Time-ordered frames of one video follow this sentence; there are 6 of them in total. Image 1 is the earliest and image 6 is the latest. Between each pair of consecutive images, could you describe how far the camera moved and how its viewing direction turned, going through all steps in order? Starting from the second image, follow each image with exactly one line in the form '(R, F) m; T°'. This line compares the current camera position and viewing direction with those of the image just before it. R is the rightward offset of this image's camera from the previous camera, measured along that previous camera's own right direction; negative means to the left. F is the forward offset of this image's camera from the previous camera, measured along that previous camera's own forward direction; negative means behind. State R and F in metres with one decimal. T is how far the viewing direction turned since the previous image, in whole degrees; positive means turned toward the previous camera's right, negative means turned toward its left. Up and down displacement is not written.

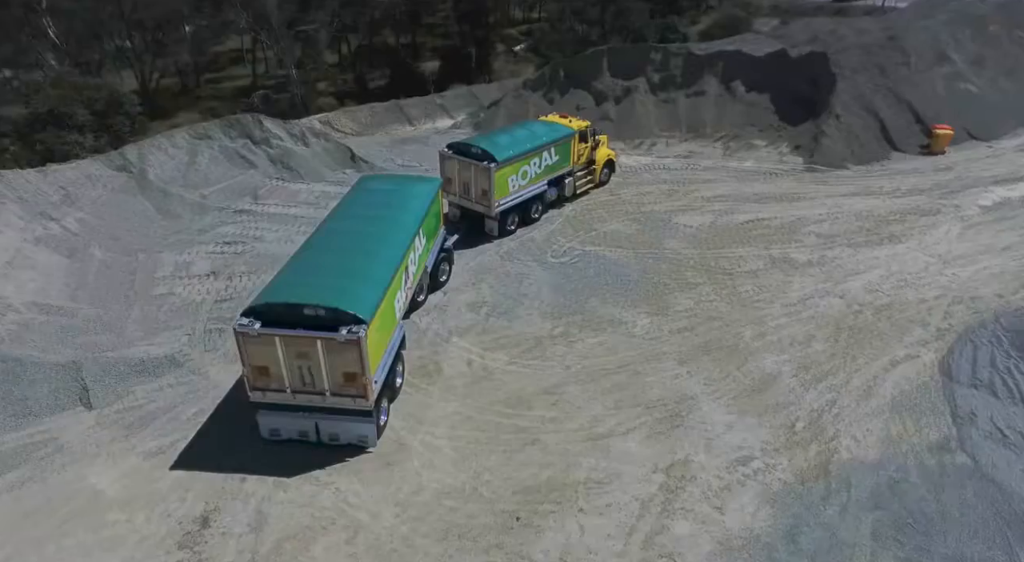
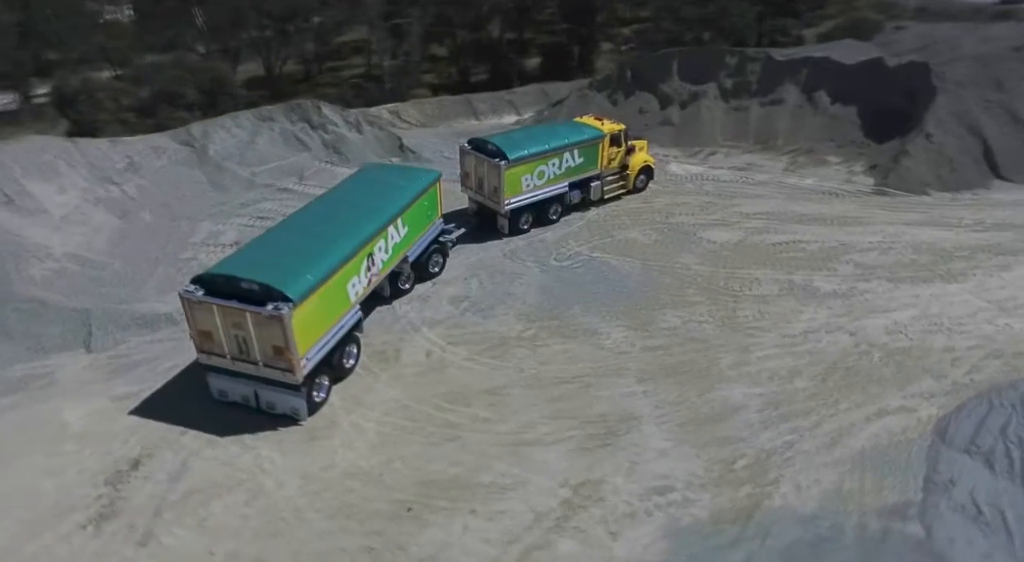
(+2.8, +0.2) m; -10°
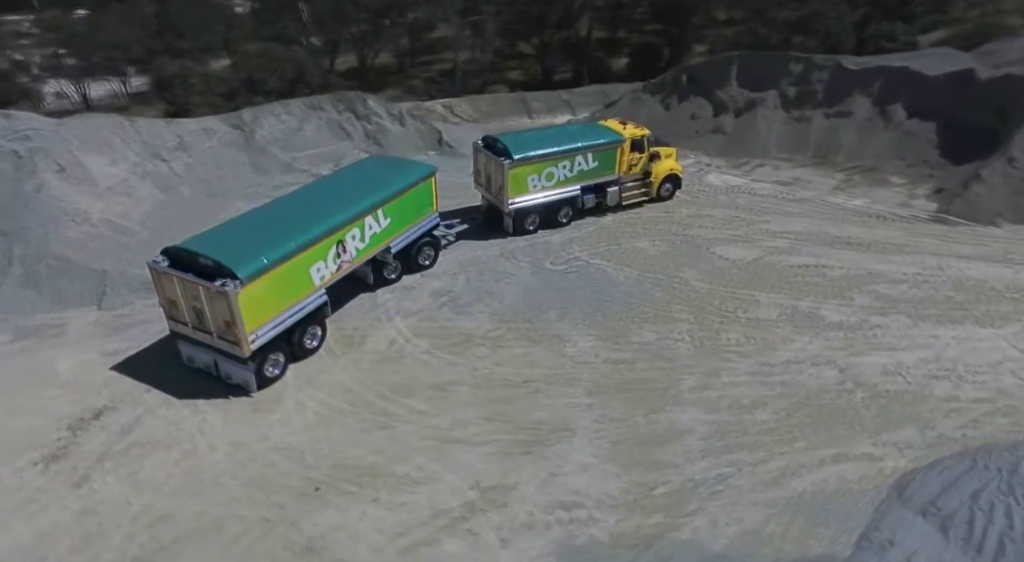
(+2.5, +0.2) m; -9°
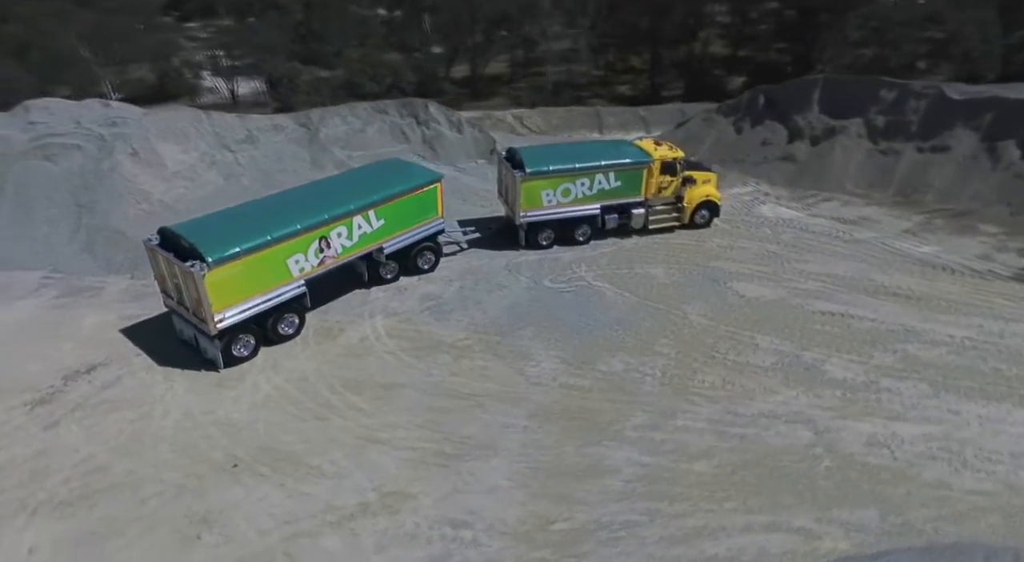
(+3.0, +0.3) m; -11°
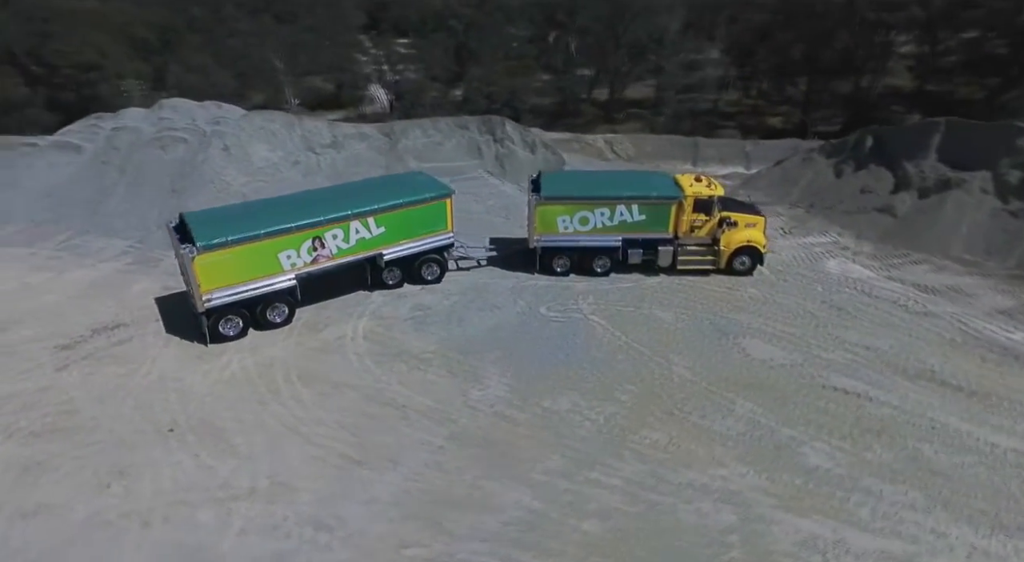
(+3.8, +0.6) m; -14°
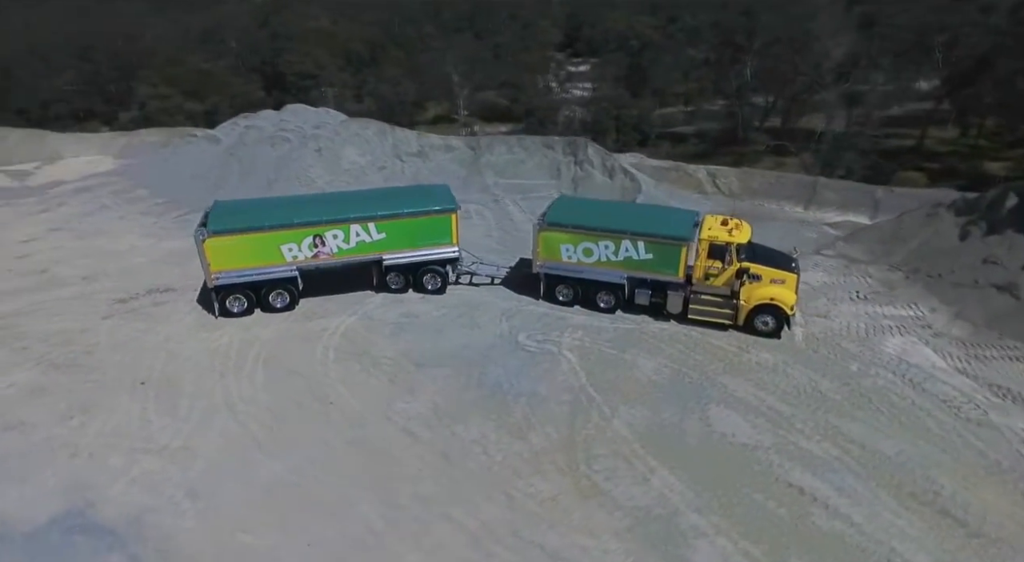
(+4.6, +0.9) m; -17°
